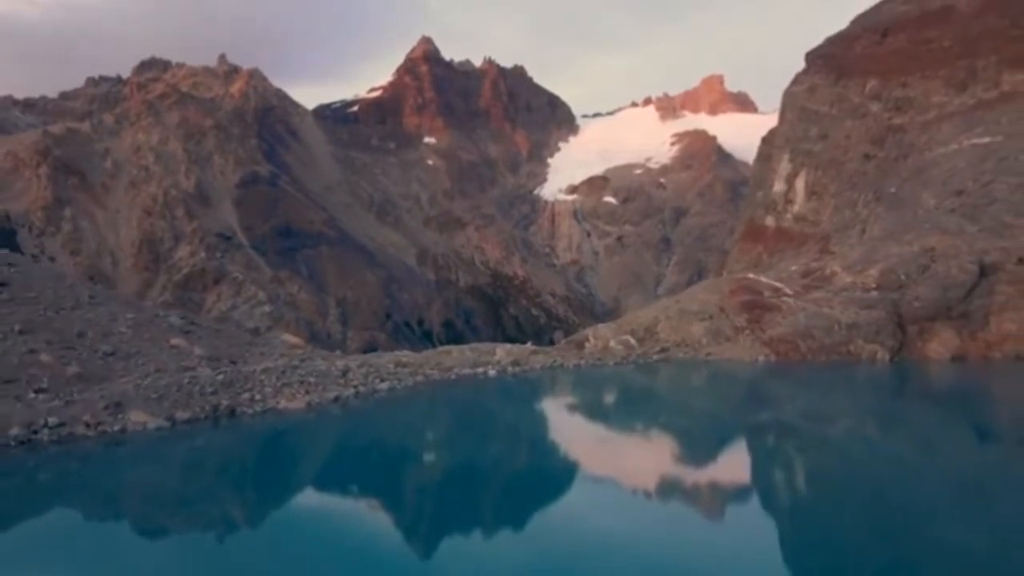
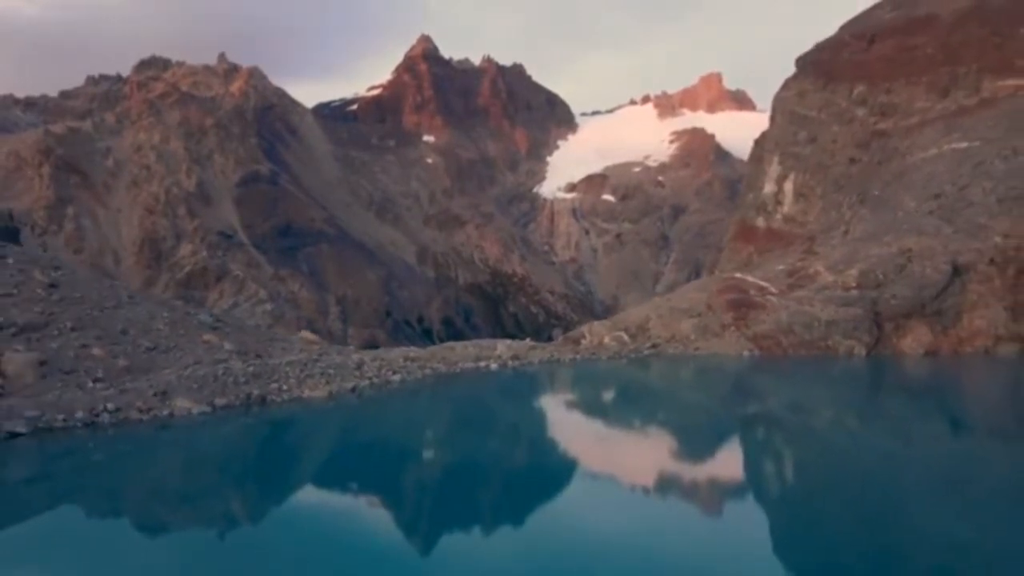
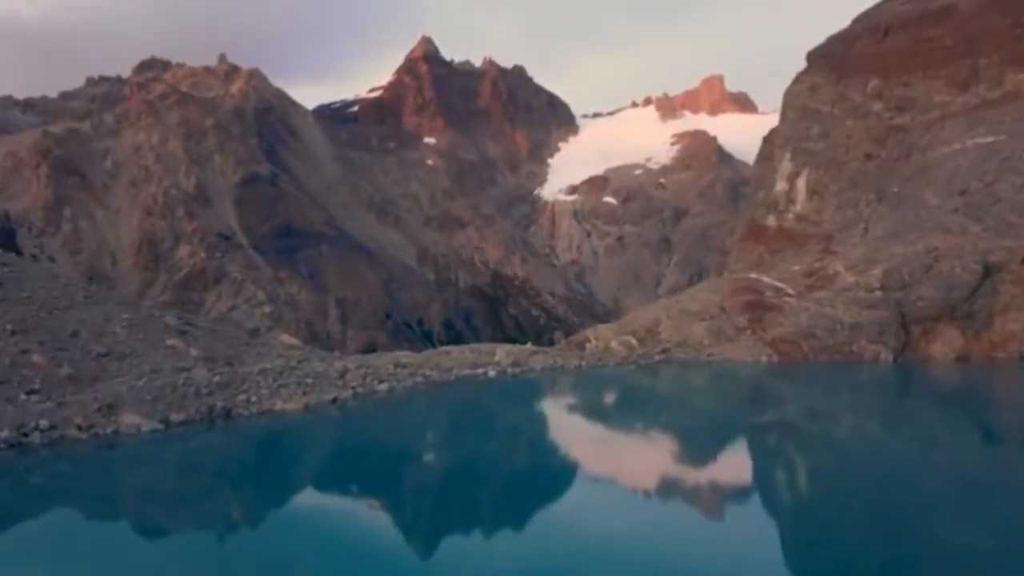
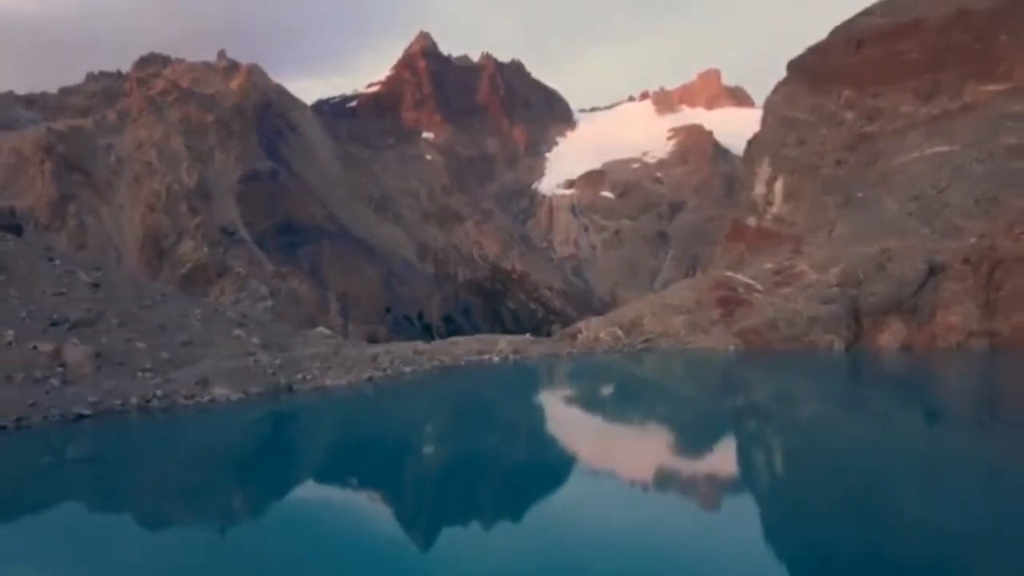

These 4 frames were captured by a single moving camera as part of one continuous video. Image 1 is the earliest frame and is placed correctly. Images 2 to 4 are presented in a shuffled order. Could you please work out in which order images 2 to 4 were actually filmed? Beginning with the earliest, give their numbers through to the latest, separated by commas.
2, 4, 3
